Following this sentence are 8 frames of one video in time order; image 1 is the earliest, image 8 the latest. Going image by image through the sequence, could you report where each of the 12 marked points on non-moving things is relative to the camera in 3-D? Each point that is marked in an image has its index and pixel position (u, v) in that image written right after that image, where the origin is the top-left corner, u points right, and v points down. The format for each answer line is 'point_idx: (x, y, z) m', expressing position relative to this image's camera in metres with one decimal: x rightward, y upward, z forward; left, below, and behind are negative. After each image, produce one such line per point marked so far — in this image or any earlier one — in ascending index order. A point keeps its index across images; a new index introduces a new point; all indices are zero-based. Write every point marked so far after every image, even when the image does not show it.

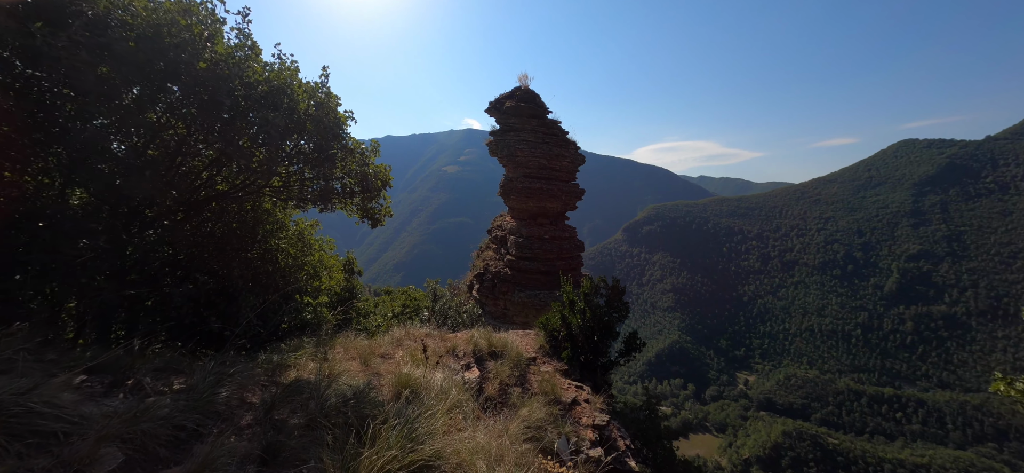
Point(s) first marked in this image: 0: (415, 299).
0: (-2.6, -1.8, +11.1) m
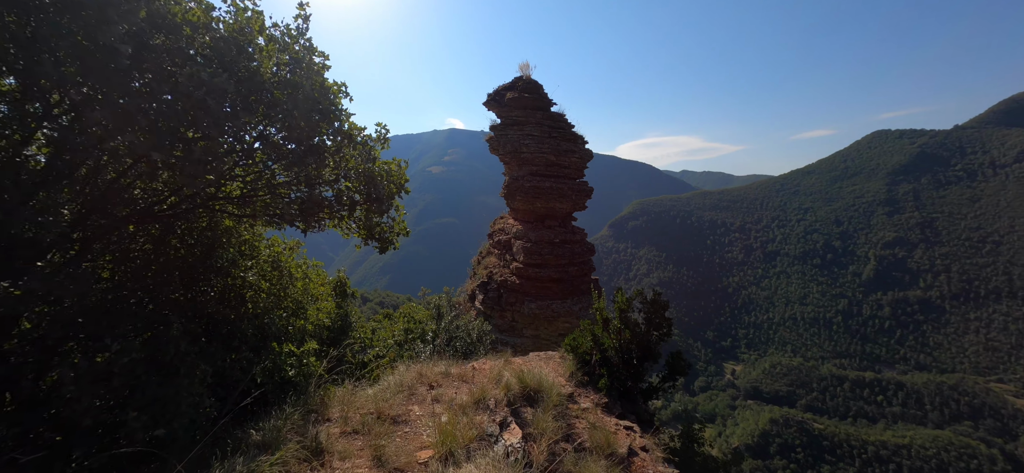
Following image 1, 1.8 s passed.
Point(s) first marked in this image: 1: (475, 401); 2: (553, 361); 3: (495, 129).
0: (-2.3, -2.0, +10.0) m
1: (-0.4, -1.7, +4.4) m
2: (+0.8, -2.2, +7.2) m
3: (-0.5, +3.8, +14.3) m
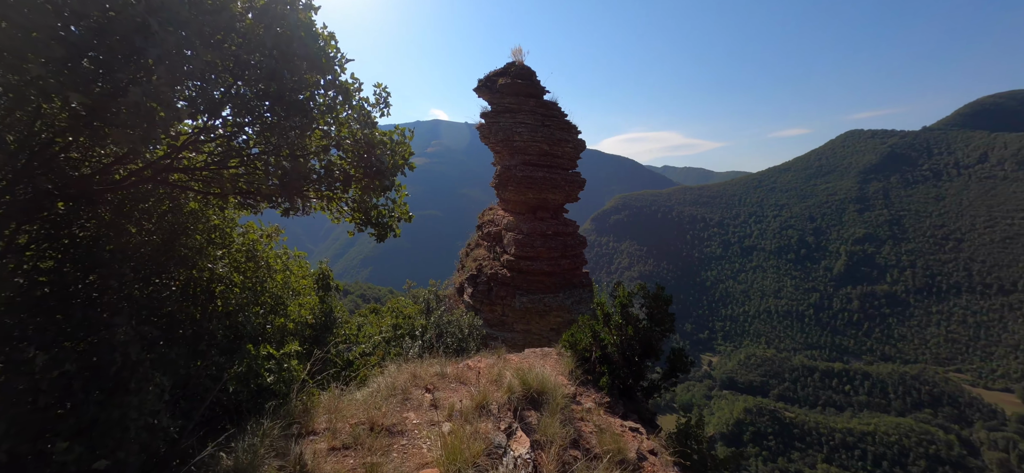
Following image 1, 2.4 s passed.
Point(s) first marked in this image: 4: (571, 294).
0: (-2.5, -1.8, +9.5) m
1: (-0.3, -1.6, +4.0) m
2: (+0.7, -2.0, +6.9) m
3: (-0.8, +4.0, +13.9) m
4: (+2.0, -1.9, +13.5) m
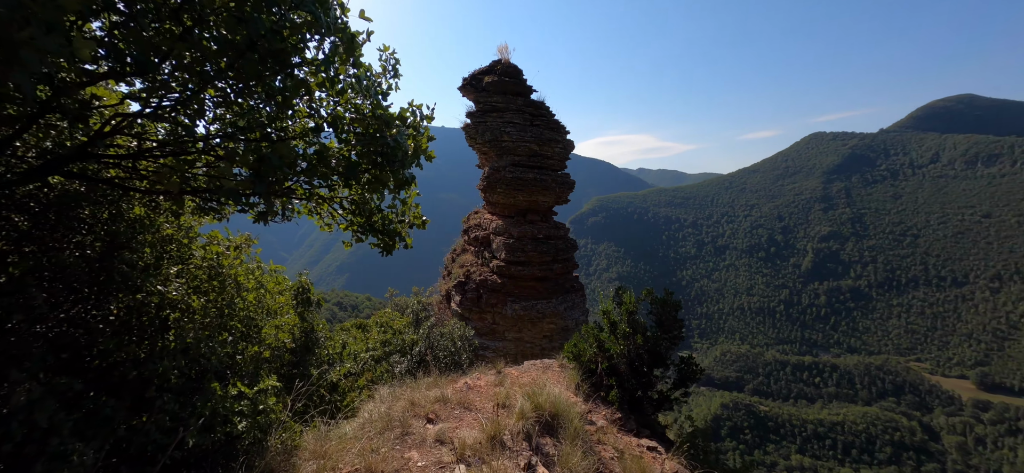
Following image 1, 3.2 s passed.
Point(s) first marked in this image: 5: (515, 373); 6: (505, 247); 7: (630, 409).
0: (-2.7, -1.9, +8.9) m
1: (-0.2, -1.7, +3.5) m
2: (+0.6, -2.1, +6.4) m
3: (-1.3, +3.9, +13.4) m
4: (+1.7, -2.0, +13.2) m
5: (0.0, -2.0, +5.8) m
6: (-0.2, -0.3, +12.8) m
7: (+1.6, -2.3, +5.5) m
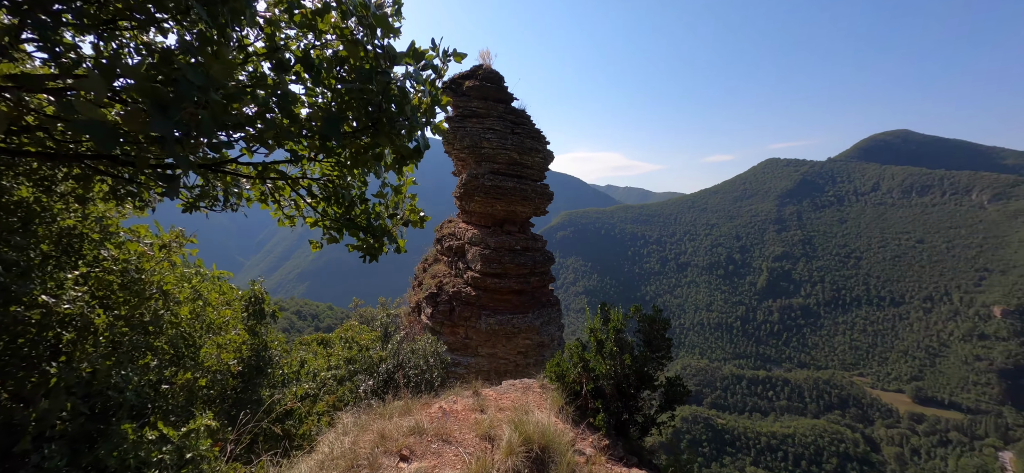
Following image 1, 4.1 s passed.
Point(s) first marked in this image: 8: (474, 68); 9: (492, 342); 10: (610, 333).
0: (-3.2, -2.0, +8.3) m
1: (-0.3, -1.7, +3.1) m
2: (+0.3, -2.2, +6.0) m
3: (-1.9, +3.6, +13.0) m
4: (+0.8, -2.3, +12.8) m
5: (-0.3, -2.1, +5.4) m
6: (-1.0, -0.6, +12.4) m
7: (+1.3, -2.5, +5.2) m
8: (-1.2, +5.4, +13.3) m
9: (-0.6, -3.1, +12.3) m
10: (+1.3, -1.3, +5.6) m
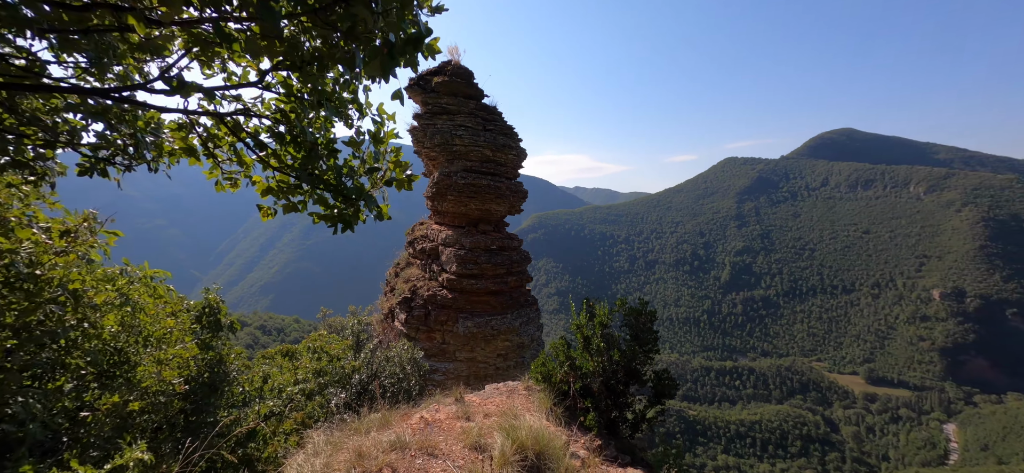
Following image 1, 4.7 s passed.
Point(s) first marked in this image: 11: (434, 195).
0: (-3.6, -2.1, +7.7) m
1: (-0.4, -1.7, +2.8) m
2: (+0.1, -2.2, +5.7) m
3: (-2.8, +3.5, +12.6) m
4: (+0.2, -2.3, +12.6) m
5: (-0.4, -2.1, +5.0) m
6: (-1.7, -0.7, +12.0) m
7: (+1.1, -2.4, +5.0) m
8: (-2.2, +5.3, +13.0) m
9: (-1.2, -3.1, +11.9) m
10: (+1.1, -1.2, +5.4) m
11: (-2.4, +1.2, +12.5) m
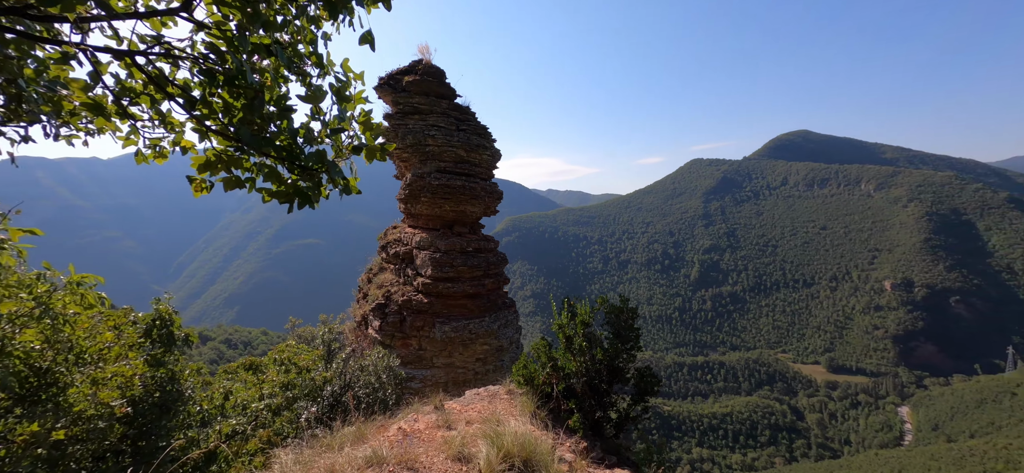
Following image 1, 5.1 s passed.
0: (-3.9, -2.2, +7.3) m
1: (-0.4, -1.7, +2.6) m
2: (-0.2, -2.2, +5.6) m
3: (-3.7, +3.4, +12.3) m
4: (-0.5, -2.4, +12.4) m
5: (-0.7, -2.1, +4.8) m
6: (-2.3, -0.8, +11.7) m
7: (+0.9, -2.3, +4.9) m
8: (-3.1, +5.2, +12.7) m
9: (-1.8, -3.2, +11.7) m
10: (+0.8, -1.1, +5.3) m
11: (-3.1, +1.1, +12.2) m
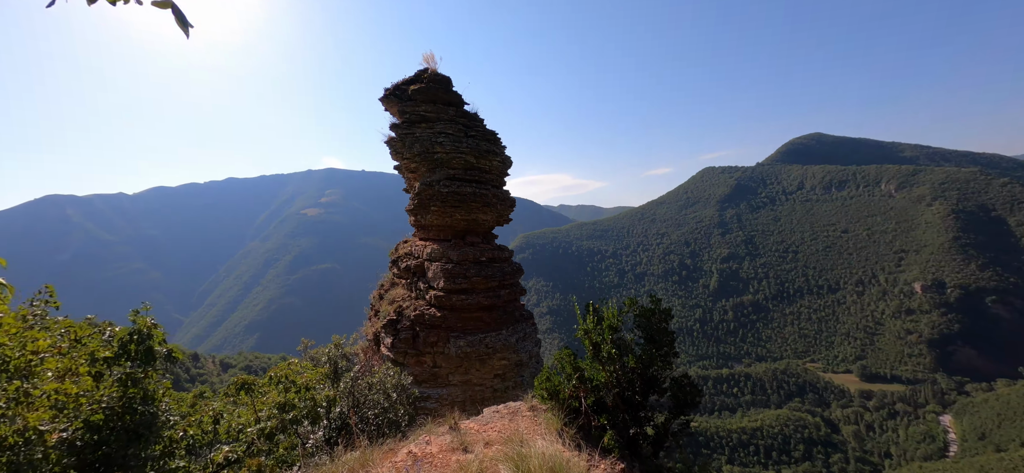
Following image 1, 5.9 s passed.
0: (-3.6, -2.4, +6.9) m
1: (-0.3, -1.6, +2.1) m
2: (+0.1, -2.2, +5.0) m
3: (-3.4, +2.9, +12.1) m
4: (0.0, -2.7, +11.8) m
5: (-0.4, -2.1, +4.3) m
6: (-1.9, -1.1, +11.3) m
7: (+1.2, -2.3, +4.3) m
8: (-2.9, +4.8, +12.6) m
9: (-1.3, -3.5, +11.1) m
10: (+1.1, -1.1, +4.8) m
11: (-2.8, +0.7, +11.9) m
